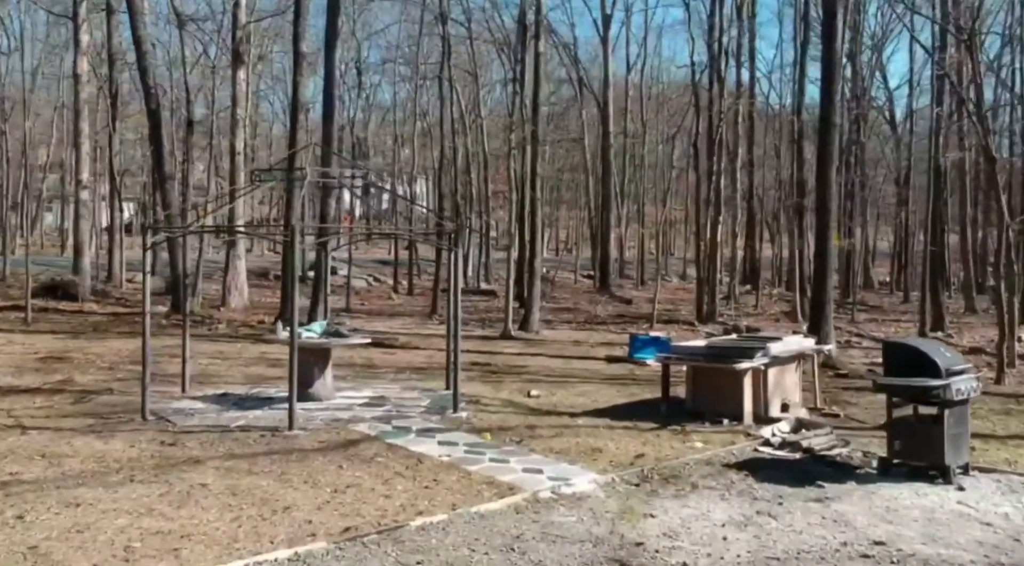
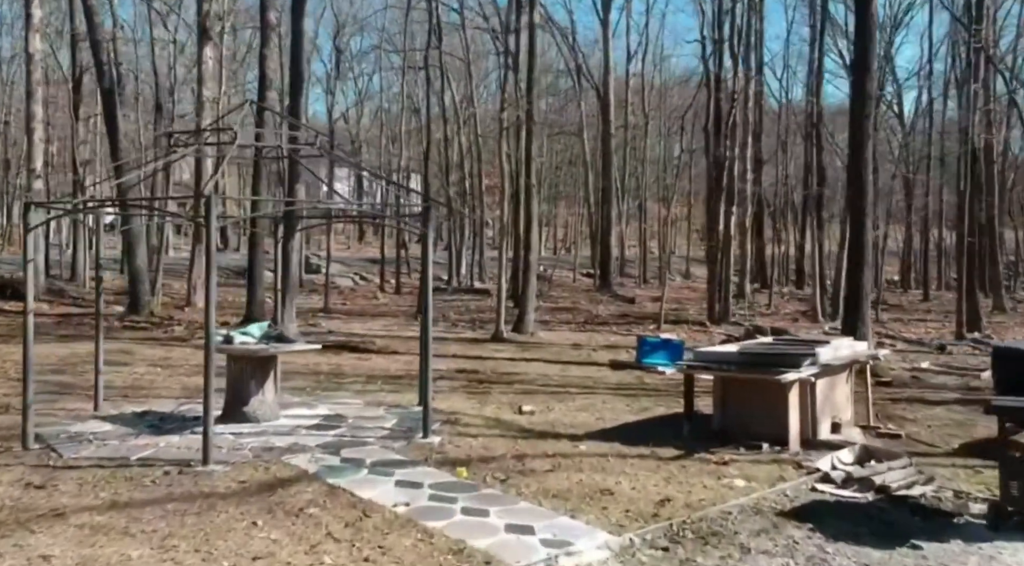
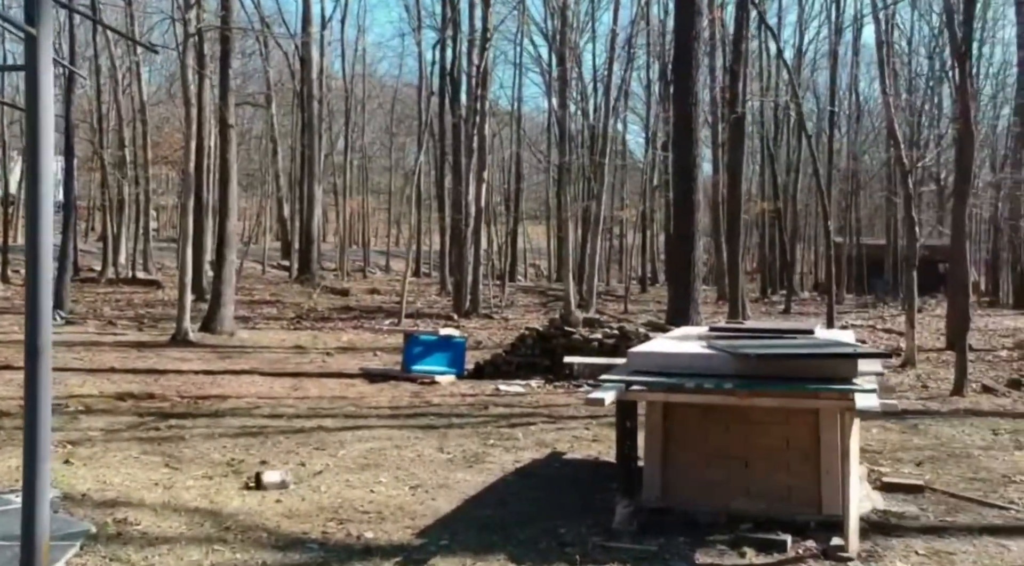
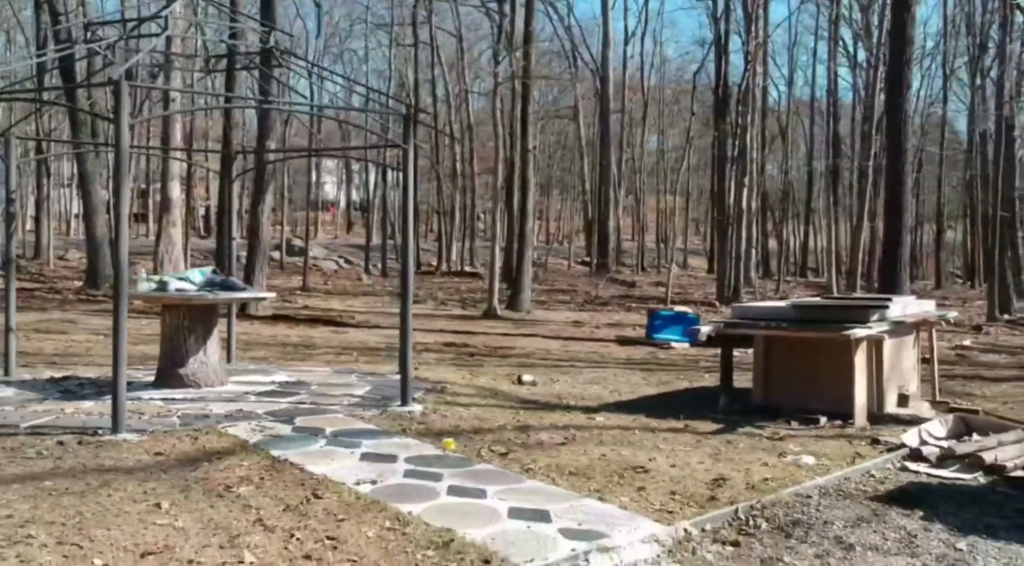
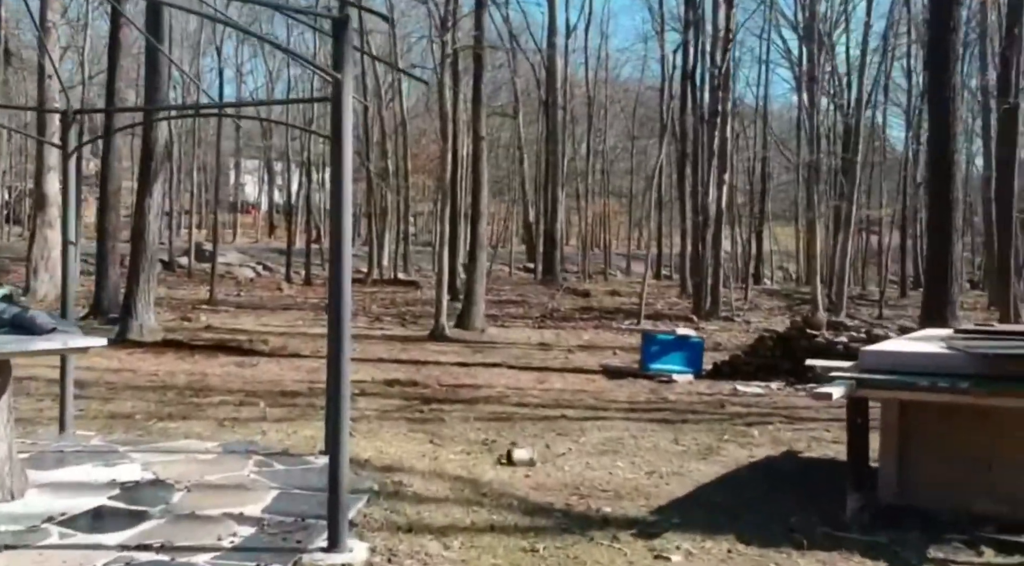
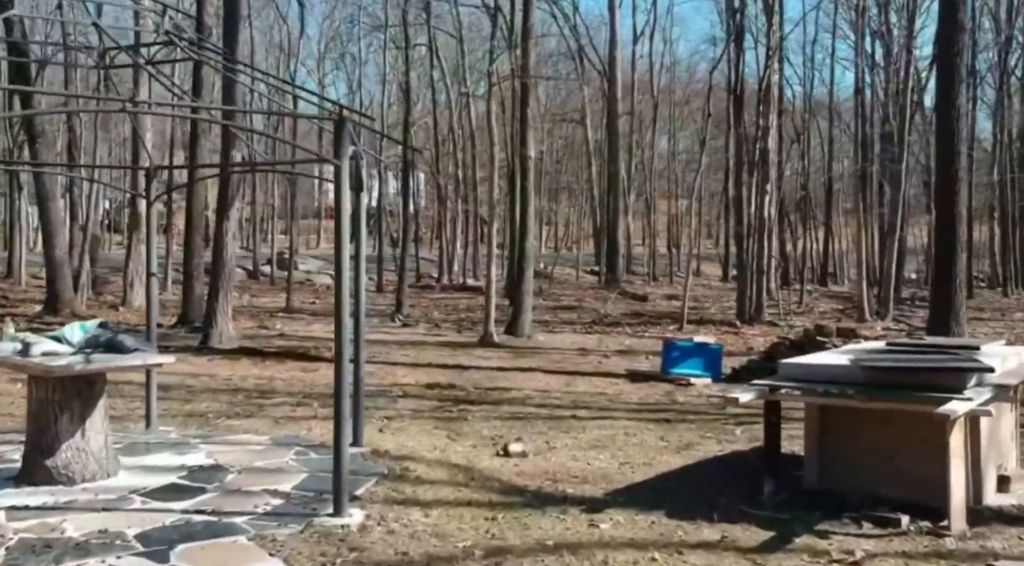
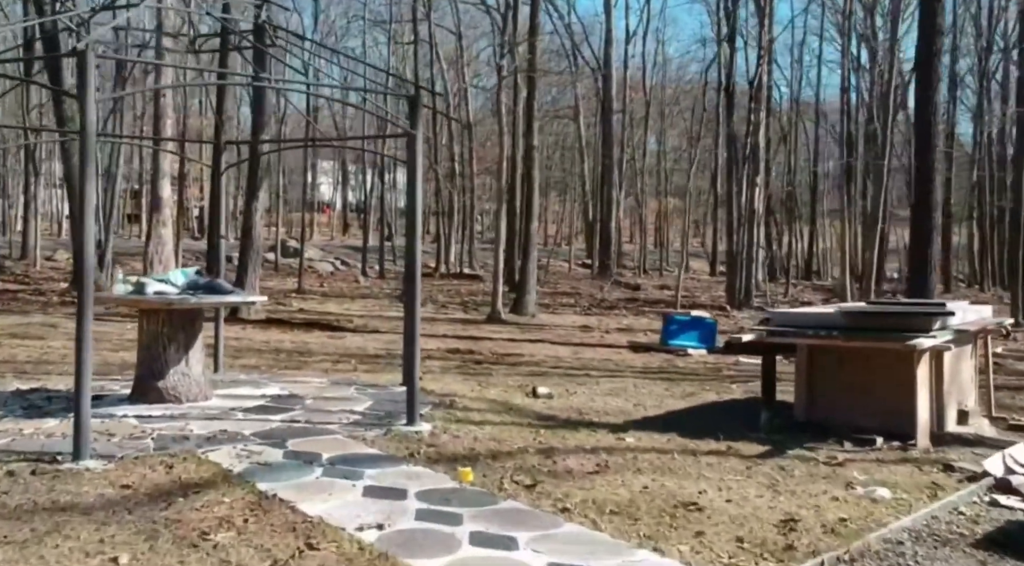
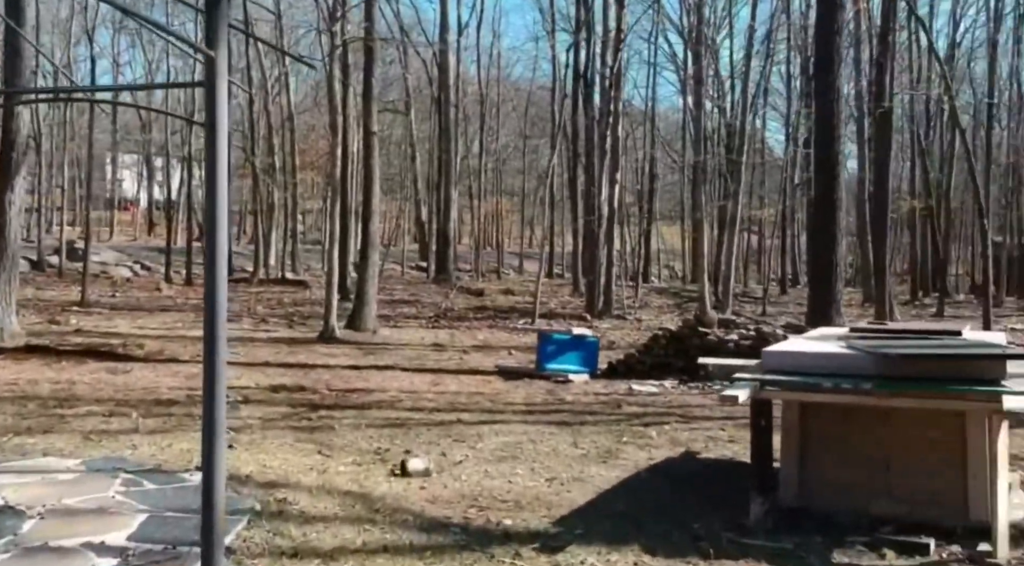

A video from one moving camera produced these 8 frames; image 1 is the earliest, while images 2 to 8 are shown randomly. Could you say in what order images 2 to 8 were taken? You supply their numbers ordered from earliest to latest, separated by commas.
2, 6, 4, 7, 5, 8, 3
